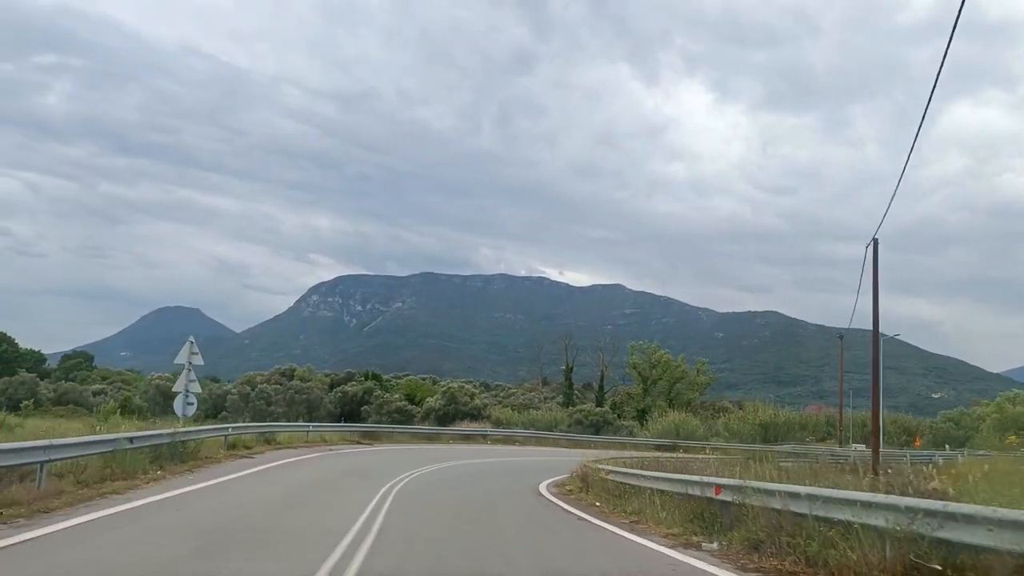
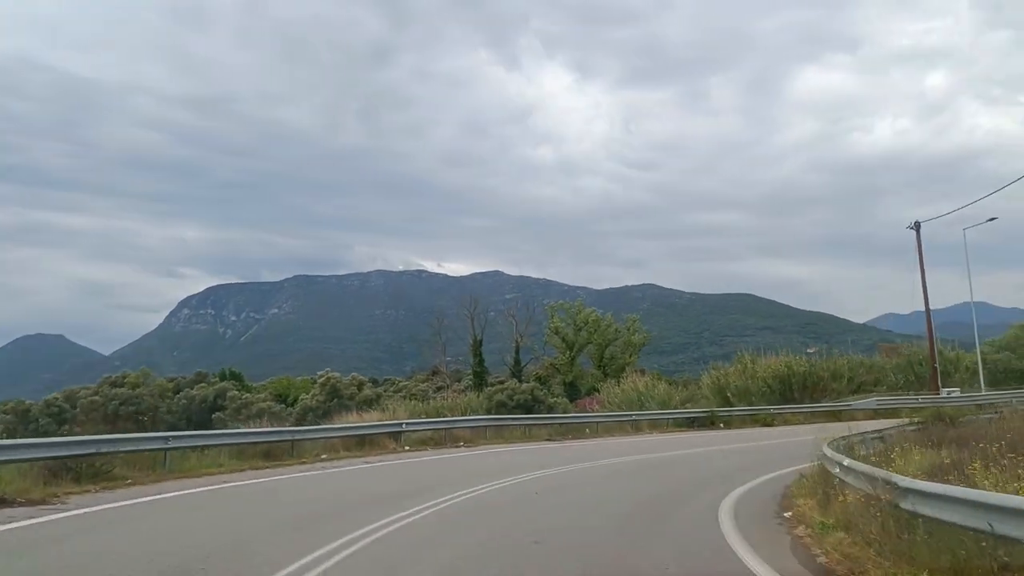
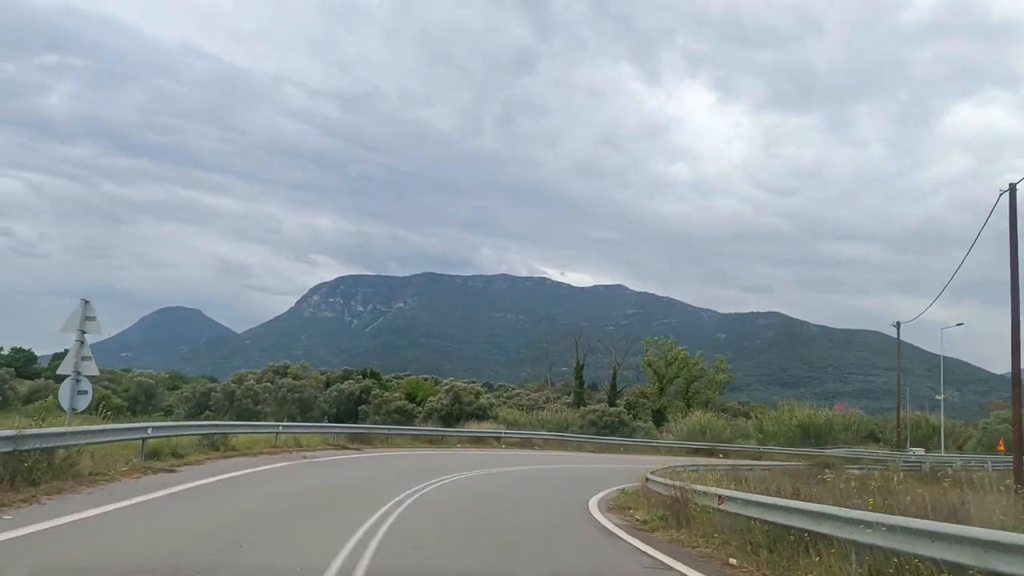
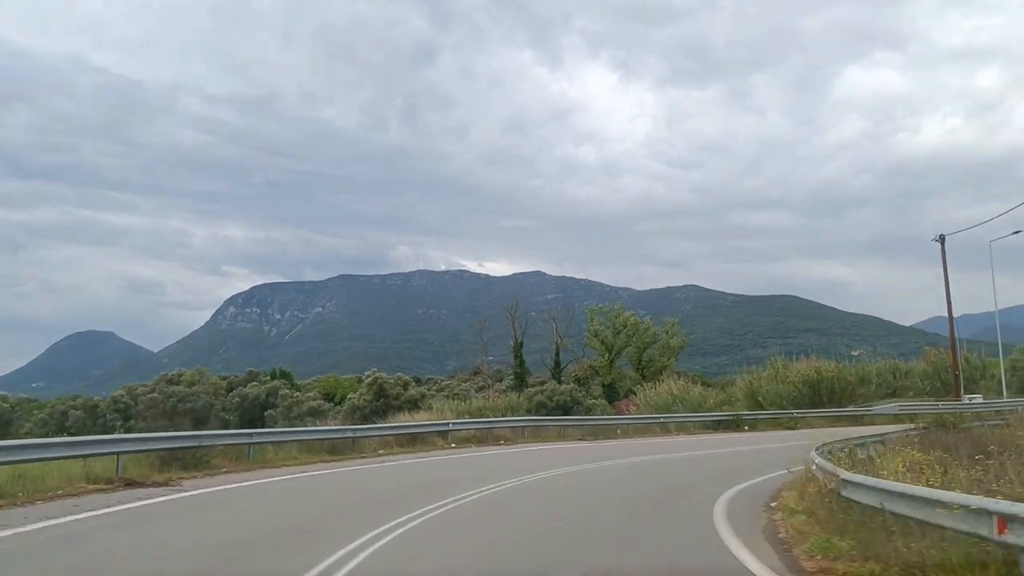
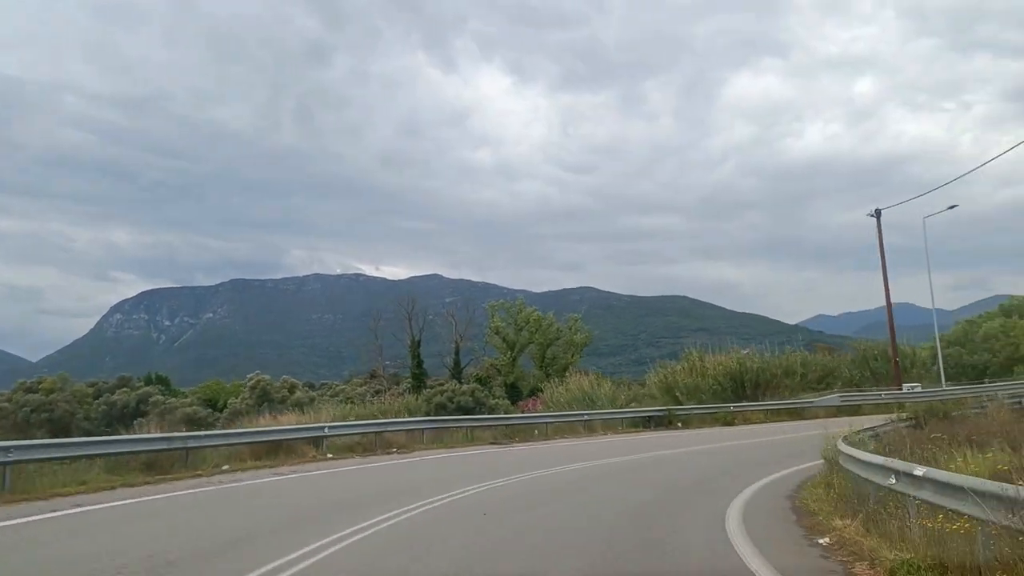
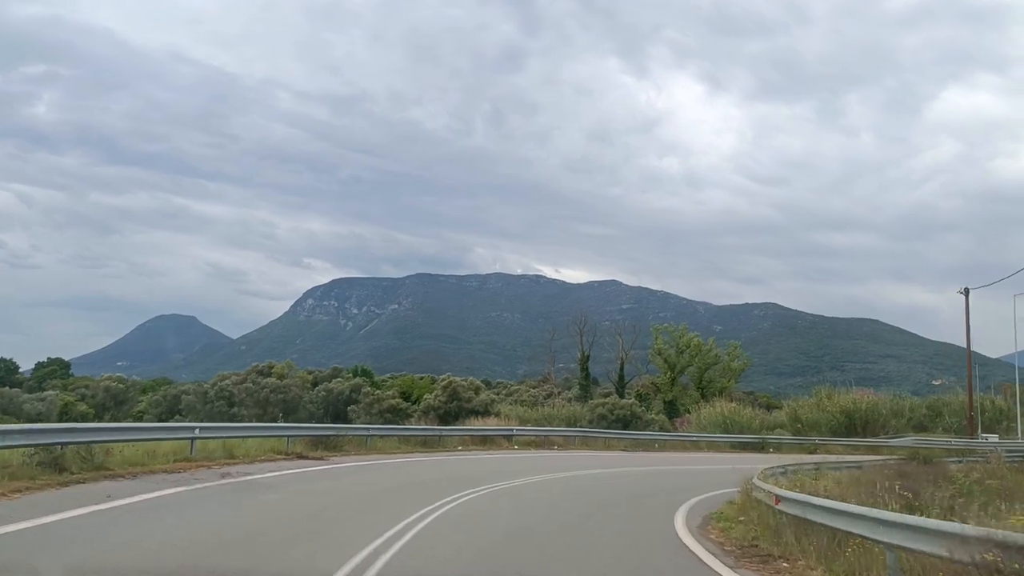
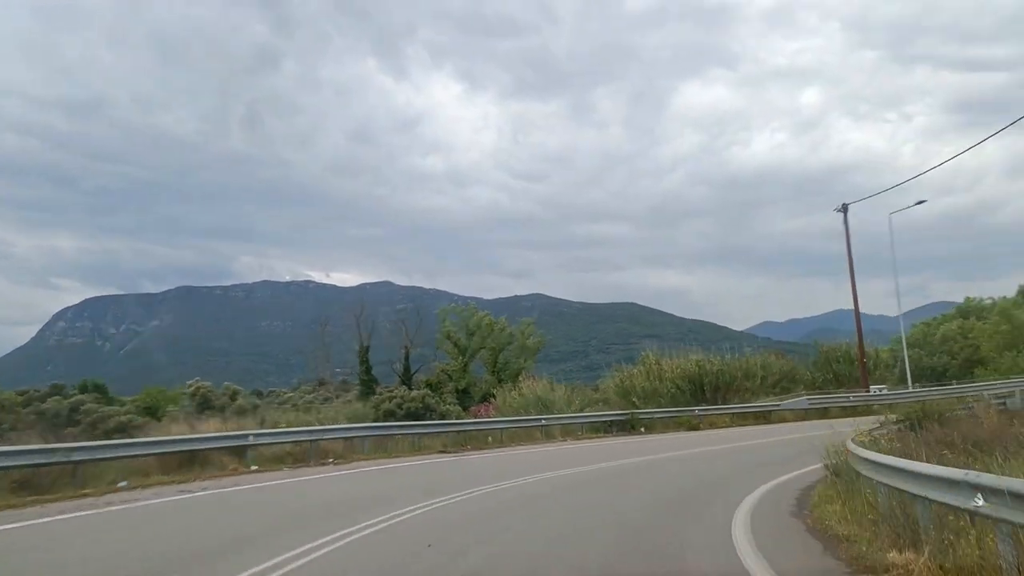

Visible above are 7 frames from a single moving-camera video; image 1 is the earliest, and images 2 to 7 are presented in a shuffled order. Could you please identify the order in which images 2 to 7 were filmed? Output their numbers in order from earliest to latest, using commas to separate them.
3, 6, 4, 2, 5, 7
